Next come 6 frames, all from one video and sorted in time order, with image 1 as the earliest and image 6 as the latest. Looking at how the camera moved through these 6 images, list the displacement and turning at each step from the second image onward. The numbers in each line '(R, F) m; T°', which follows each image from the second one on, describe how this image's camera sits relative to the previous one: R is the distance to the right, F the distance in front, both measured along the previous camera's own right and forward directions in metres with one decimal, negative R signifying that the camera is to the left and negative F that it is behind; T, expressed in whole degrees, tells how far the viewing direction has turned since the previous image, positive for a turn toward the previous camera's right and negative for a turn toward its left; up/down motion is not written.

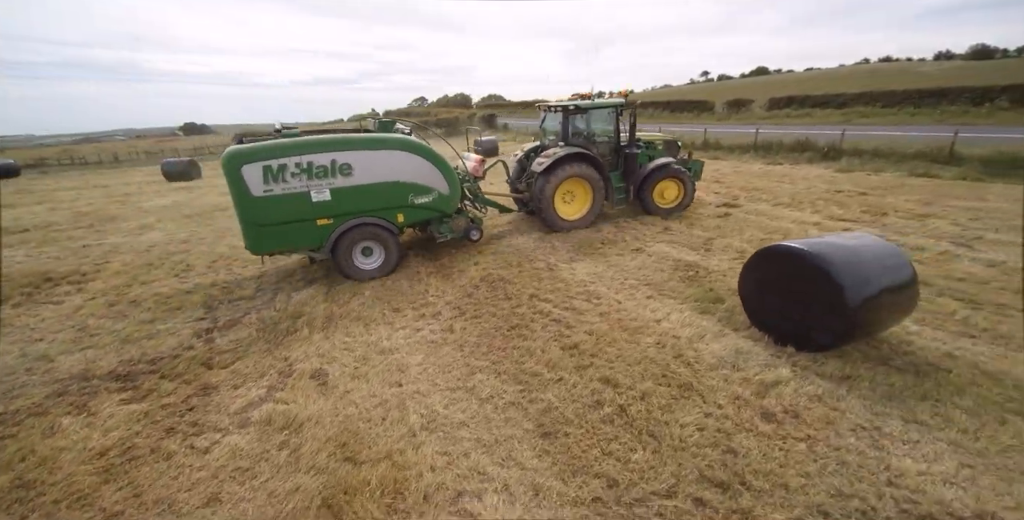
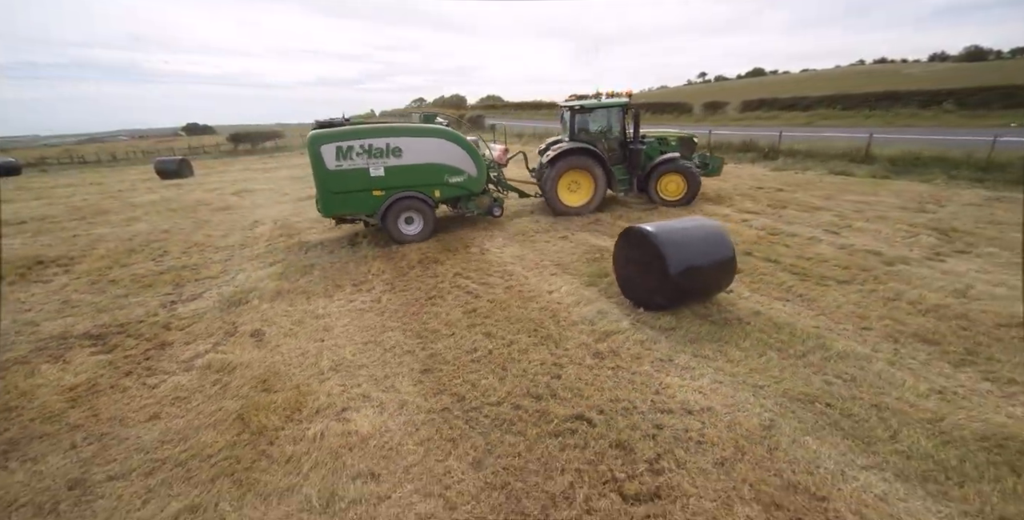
(+0.9, -0.7) m; 0°
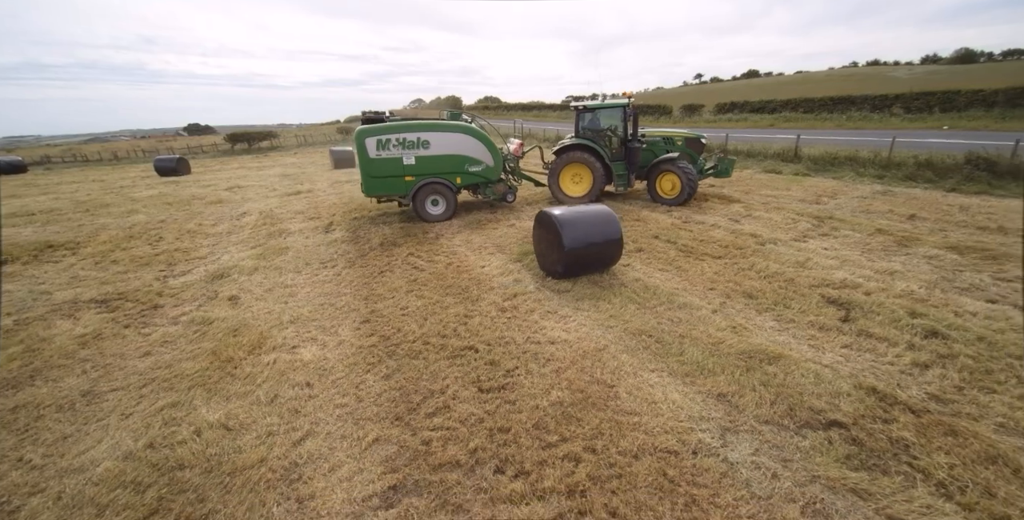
(+0.8, -0.9) m; 0°
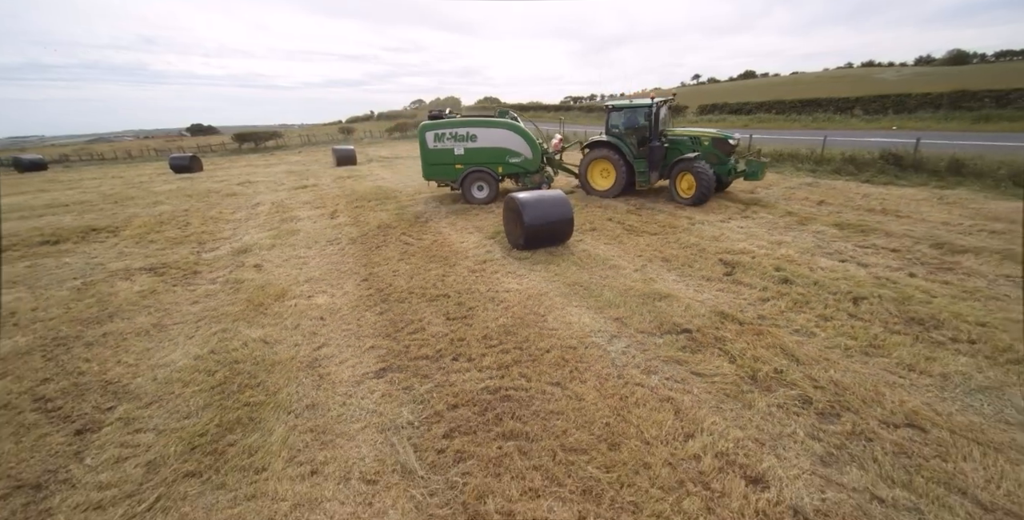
(+0.4, -1.1) m; 0°
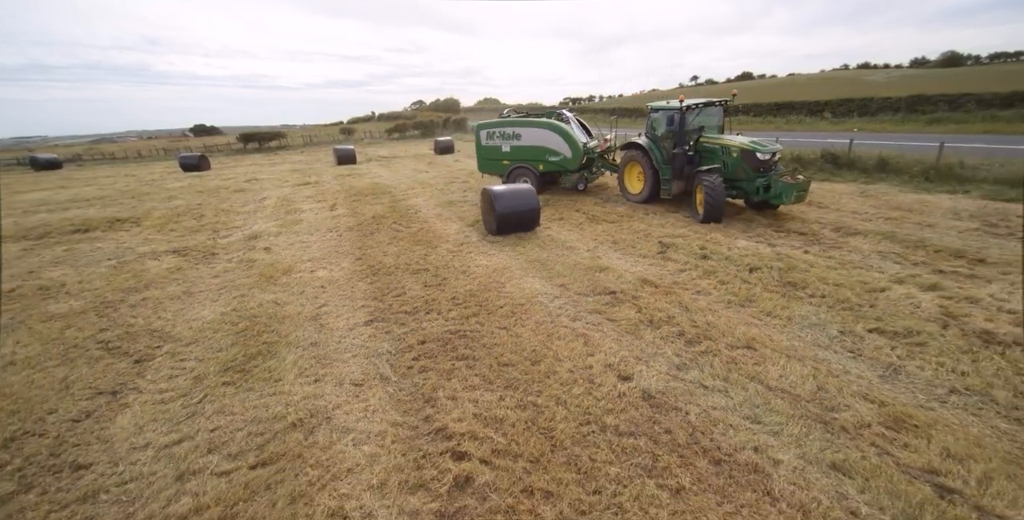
(+0.4, -0.9) m; 0°
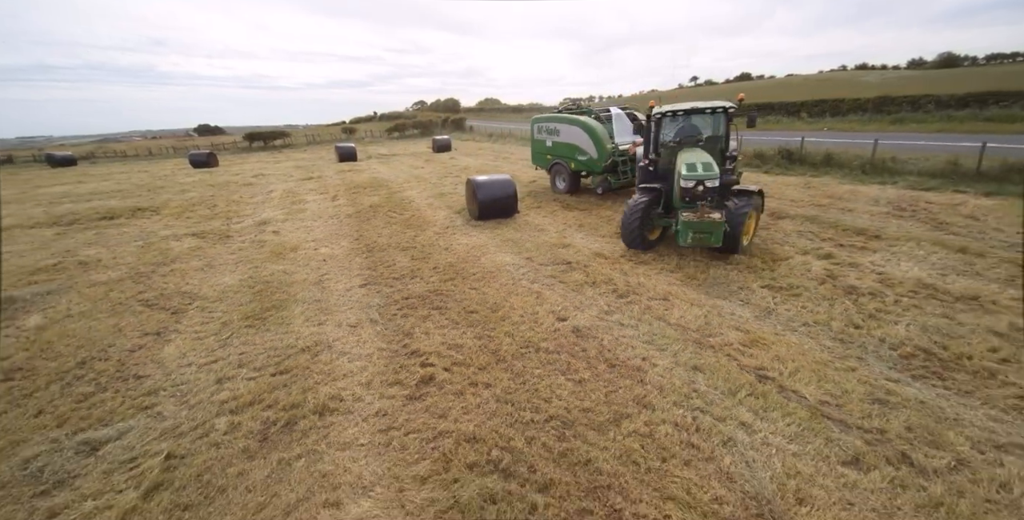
(+0.4, -0.9) m; 0°
